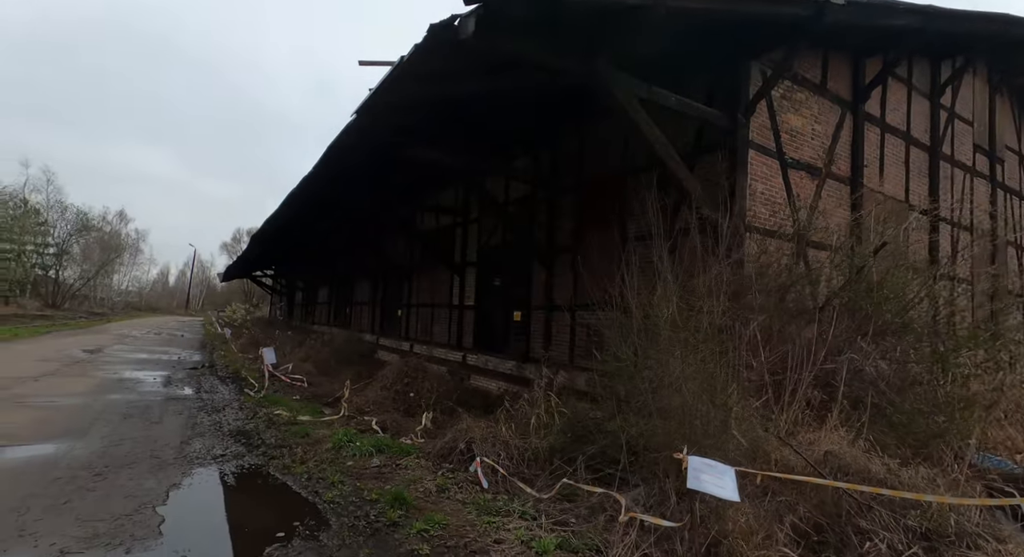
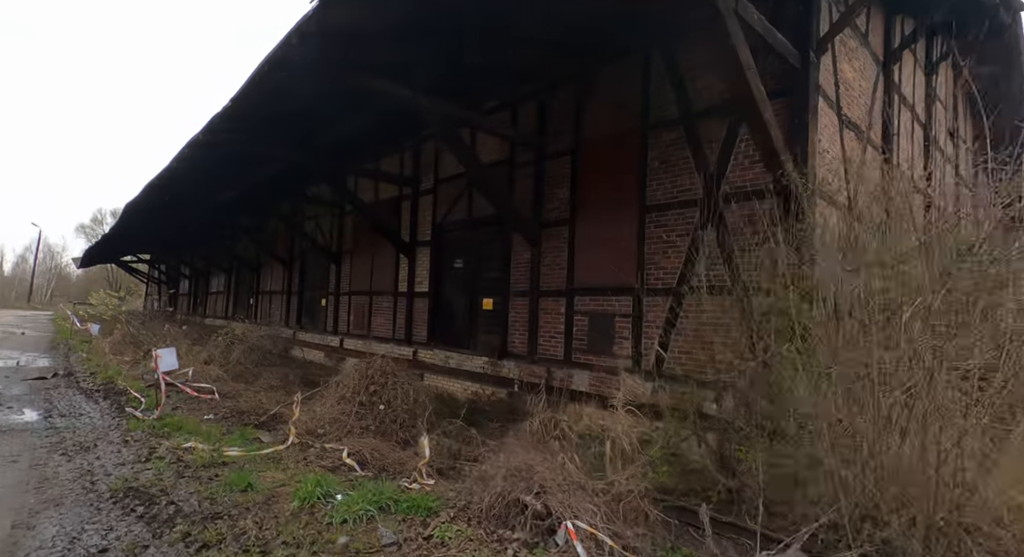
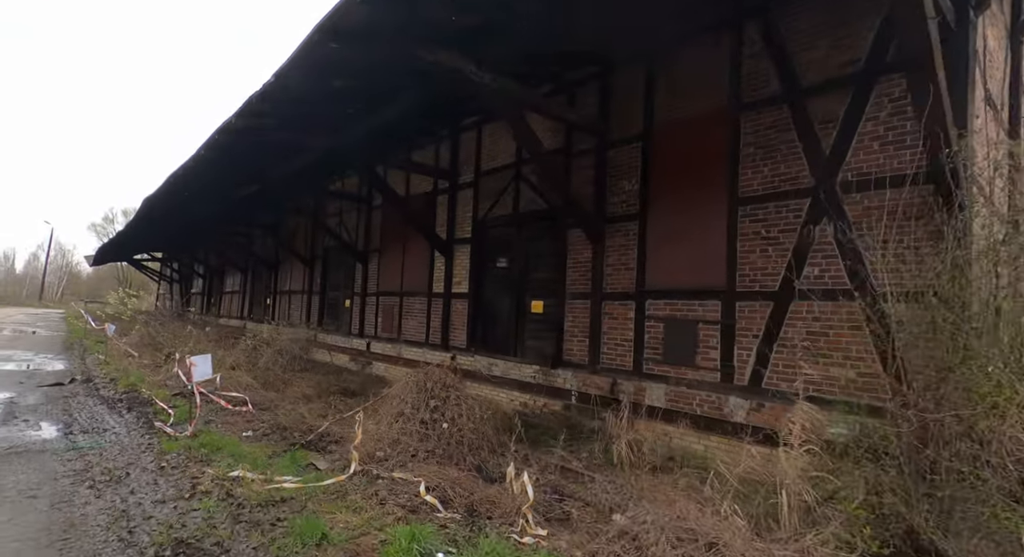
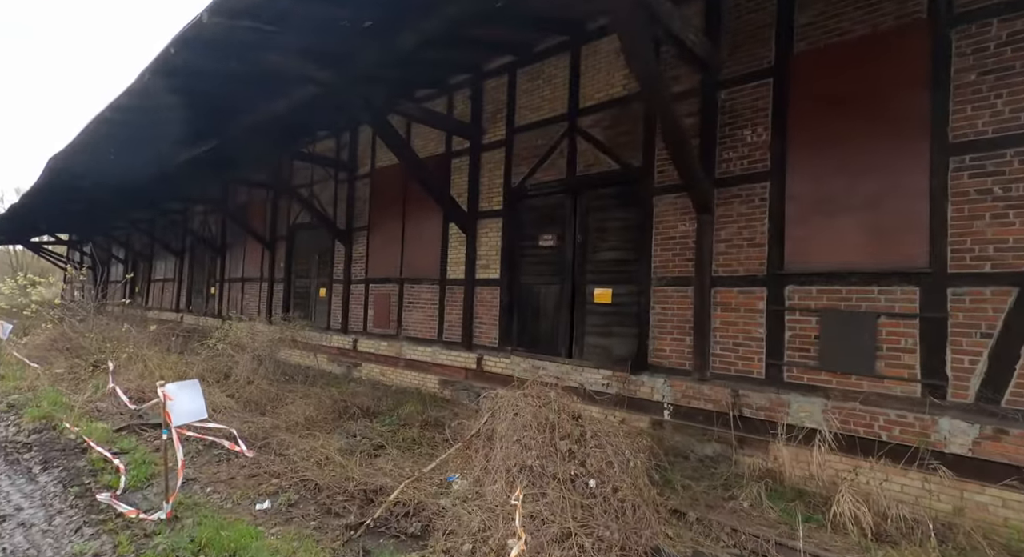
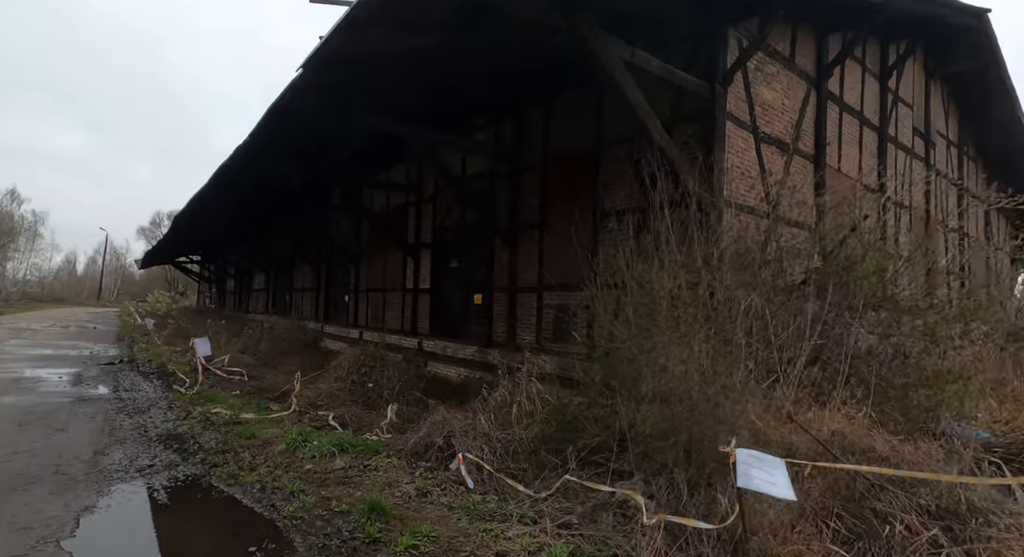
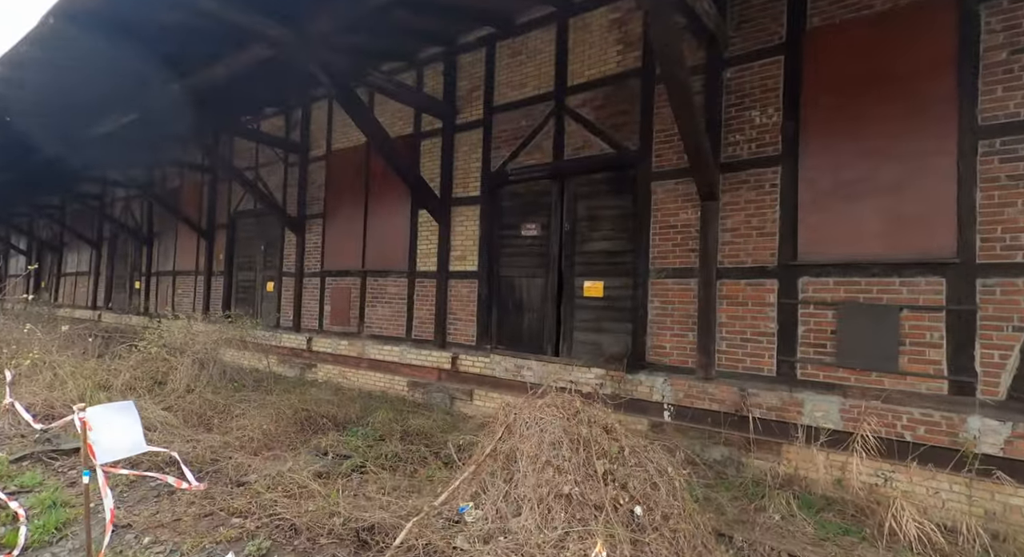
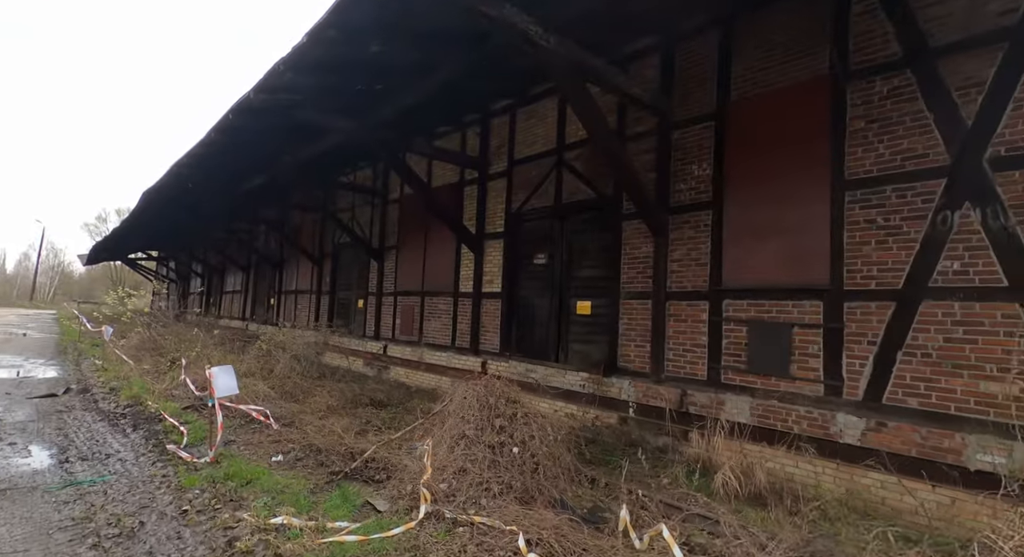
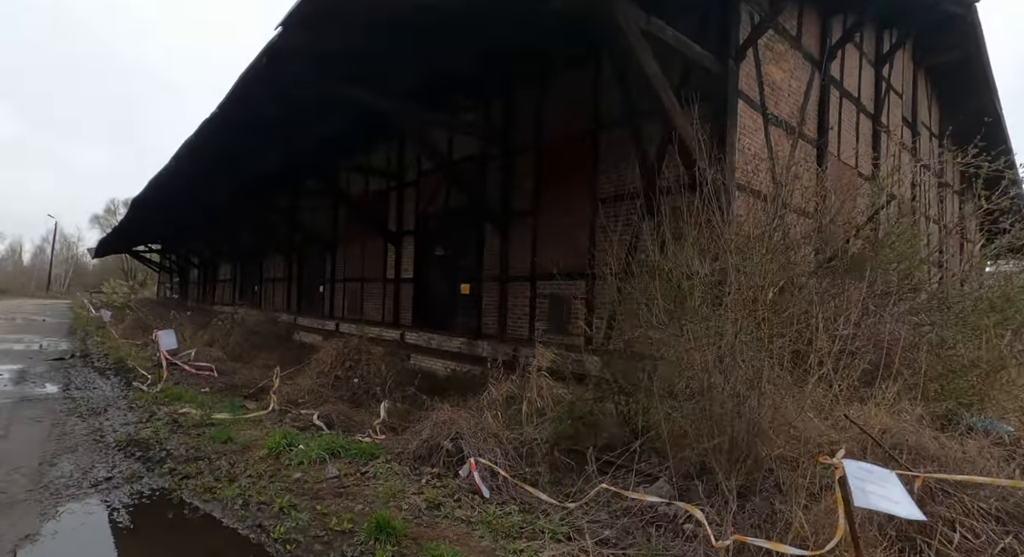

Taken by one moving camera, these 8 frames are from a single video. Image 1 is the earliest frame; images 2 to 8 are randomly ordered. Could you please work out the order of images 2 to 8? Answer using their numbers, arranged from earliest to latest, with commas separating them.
5, 8, 2, 3, 7, 4, 6
